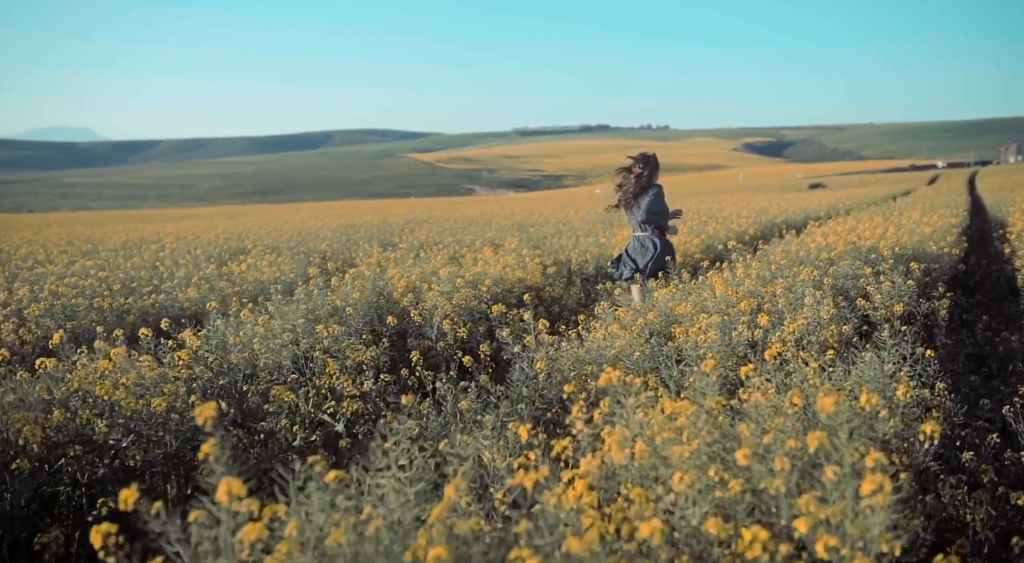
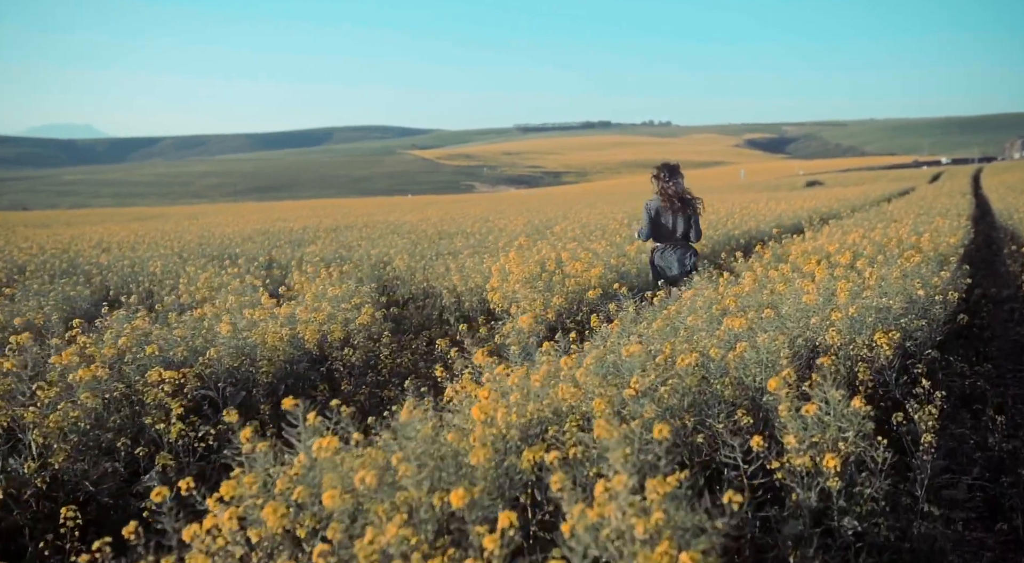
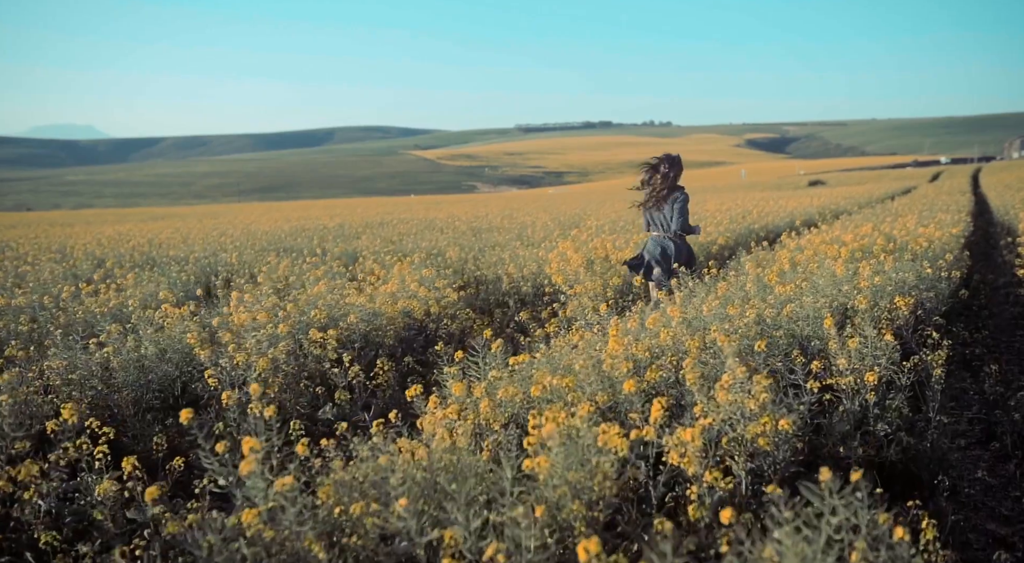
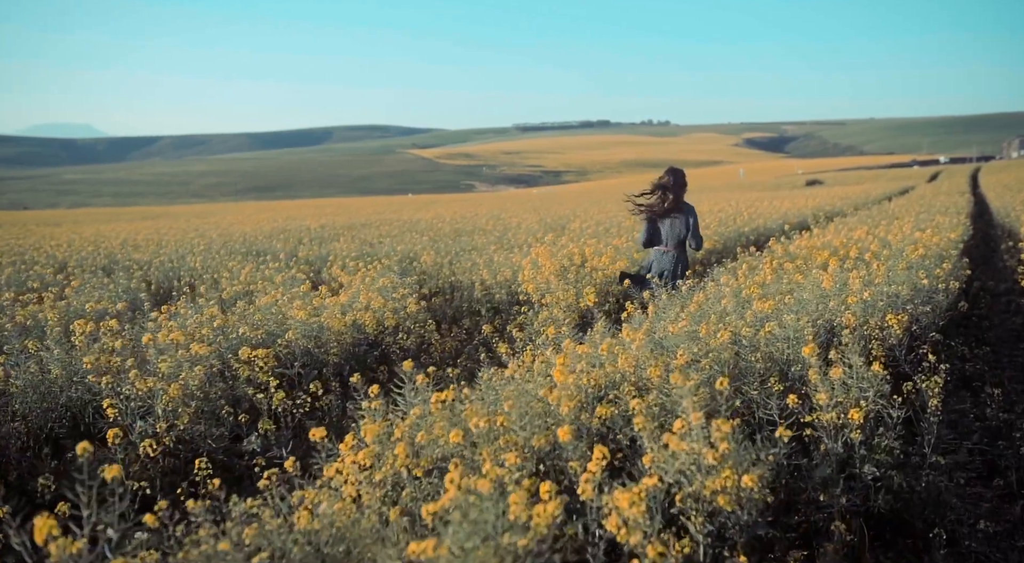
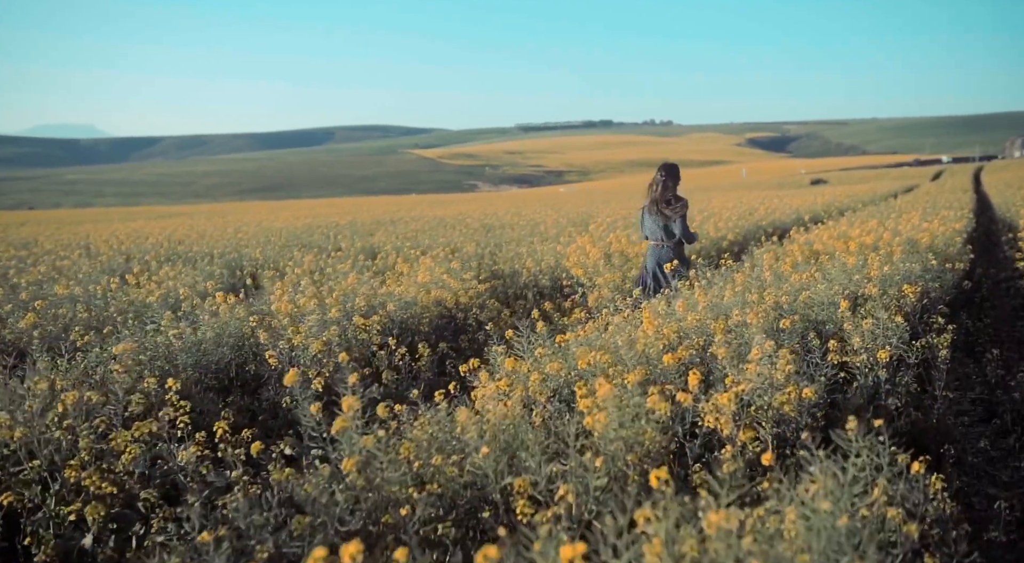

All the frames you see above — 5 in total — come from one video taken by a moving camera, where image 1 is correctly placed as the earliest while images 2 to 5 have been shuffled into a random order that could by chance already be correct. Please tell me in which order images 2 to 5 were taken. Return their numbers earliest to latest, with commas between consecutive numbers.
5, 3, 4, 2
